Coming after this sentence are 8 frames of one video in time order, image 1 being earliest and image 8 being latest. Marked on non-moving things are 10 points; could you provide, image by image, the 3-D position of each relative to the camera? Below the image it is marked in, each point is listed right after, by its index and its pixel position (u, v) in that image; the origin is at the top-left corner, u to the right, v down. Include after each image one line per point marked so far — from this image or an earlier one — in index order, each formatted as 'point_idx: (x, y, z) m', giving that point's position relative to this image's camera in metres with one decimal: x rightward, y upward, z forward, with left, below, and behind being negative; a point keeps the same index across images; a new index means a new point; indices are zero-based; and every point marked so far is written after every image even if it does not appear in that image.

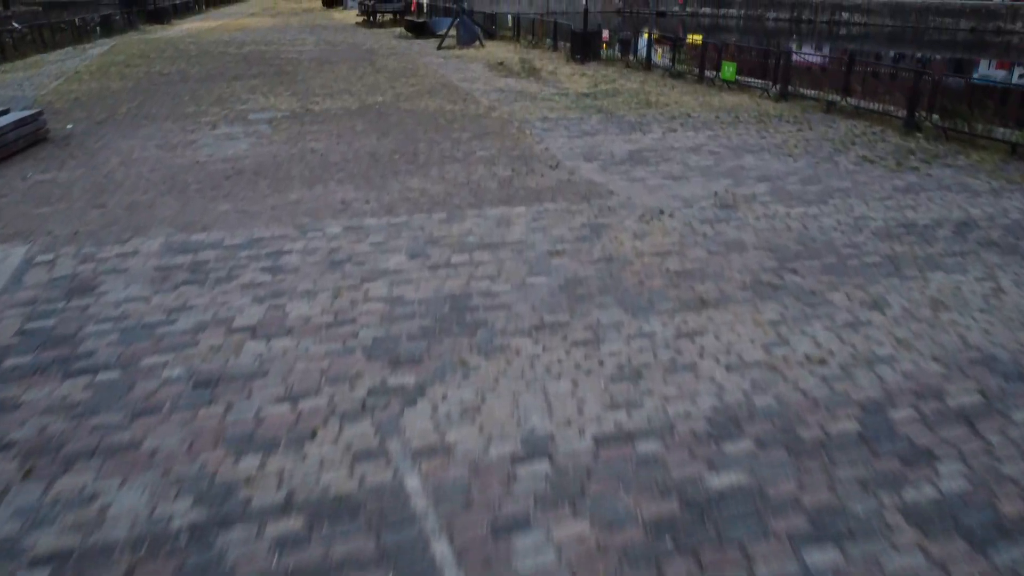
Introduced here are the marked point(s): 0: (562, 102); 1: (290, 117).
0: (+0.7, +2.7, +12.2) m
1: (-3.0, +2.3, +11.1) m
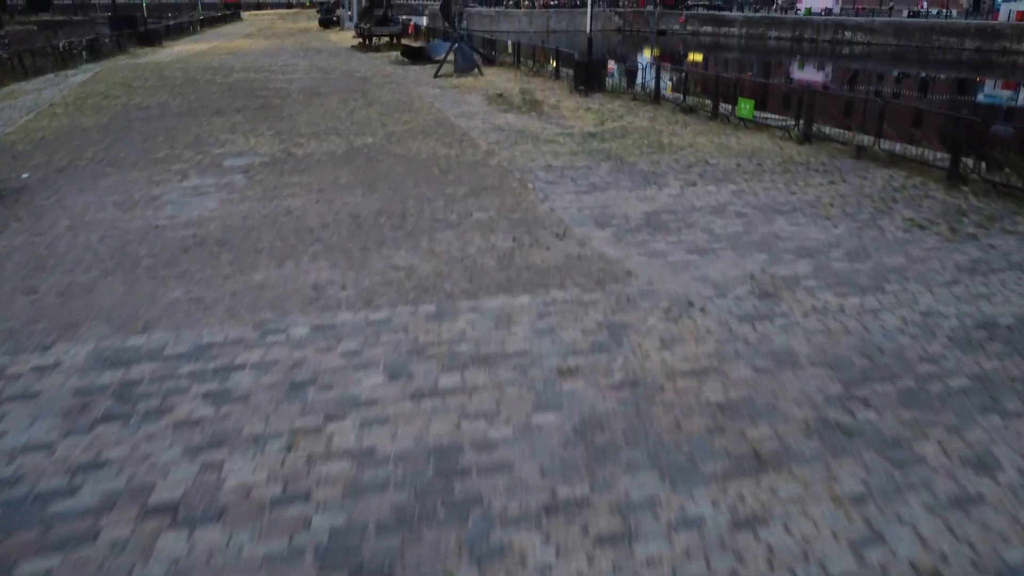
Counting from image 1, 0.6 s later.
0: (+0.7, +1.9, +11.2) m
1: (-2.9, +1.5, +10.1) m
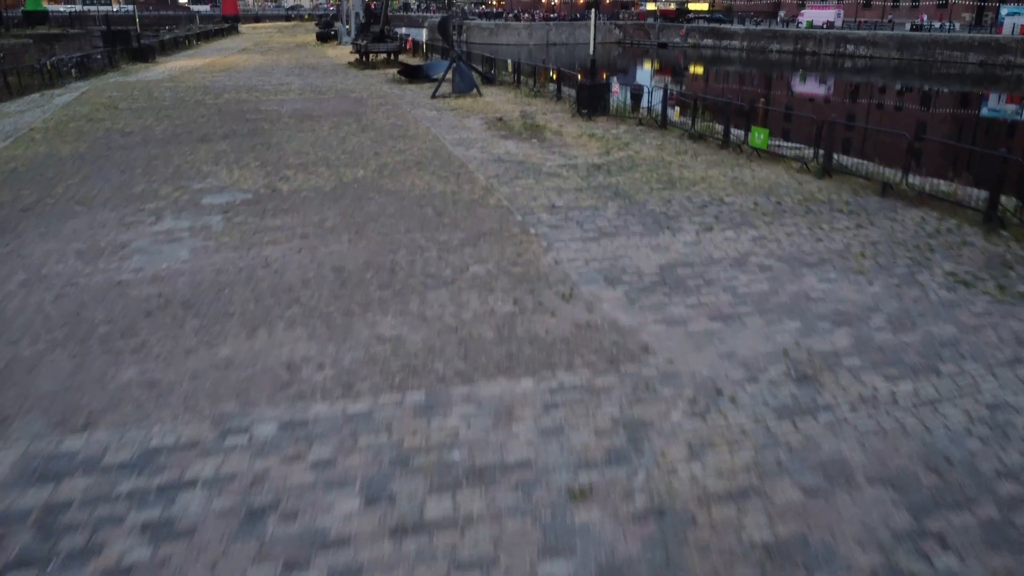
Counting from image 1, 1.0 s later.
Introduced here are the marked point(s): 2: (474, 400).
0: (+0.7, +1.4, +10.5) m
1: (-2.9, +1.0, +9.4) m
2: (-0.2, -0.6, +4.6) m
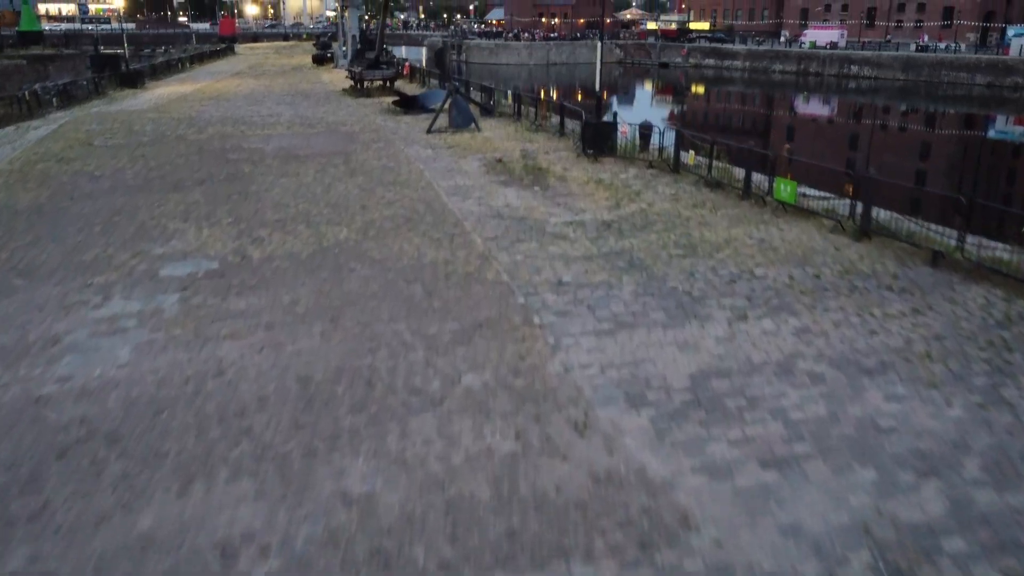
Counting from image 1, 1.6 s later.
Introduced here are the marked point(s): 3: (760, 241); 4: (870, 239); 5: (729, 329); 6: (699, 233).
0: (+0.8, +0.5, +9.3) m
1: (-2.9, +0.1, +8.2) m
2: (-0.2, -1.4, +3.4) m
3: (+2.8, +0.5, +9.5) m
4: (+4.1, +0.6, +9.5) m
5: (+1.8, -0.3, +6.7) m
6: (+2.2, +0.7, +9.8) m
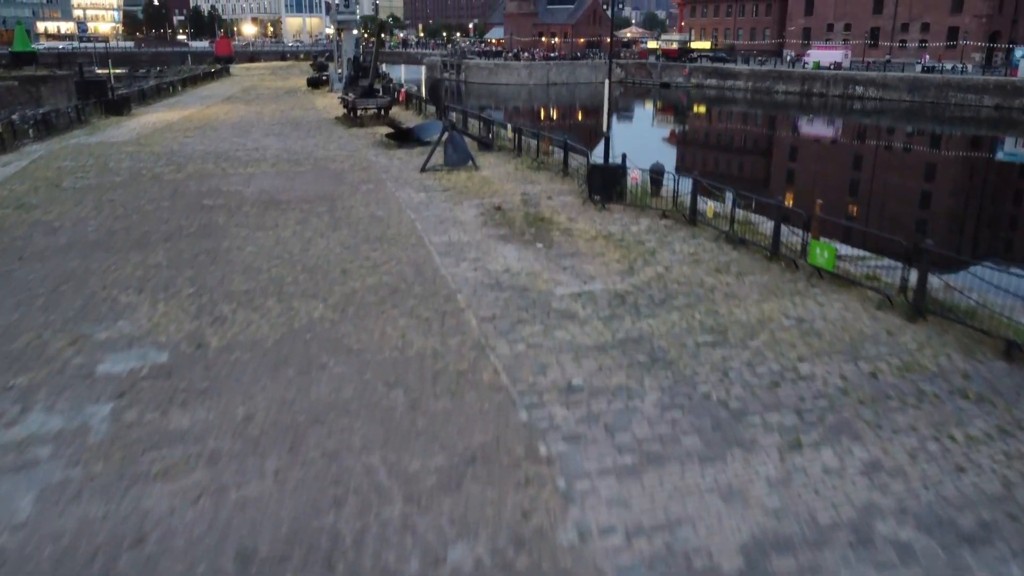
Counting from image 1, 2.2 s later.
0: (+0.8, -0.4, +8.1) m
1: (-2.9, -0.7, +7.0) m
2: (-0.2, -2.1, +2.1) m
3: (+2.9, -0.3, +8.3) m
4: (+4.1, -0.3, +8.2) m
5: (+1.8, -1.1, +5.4) m
6: (+2.2, -0.2, +8.5) m
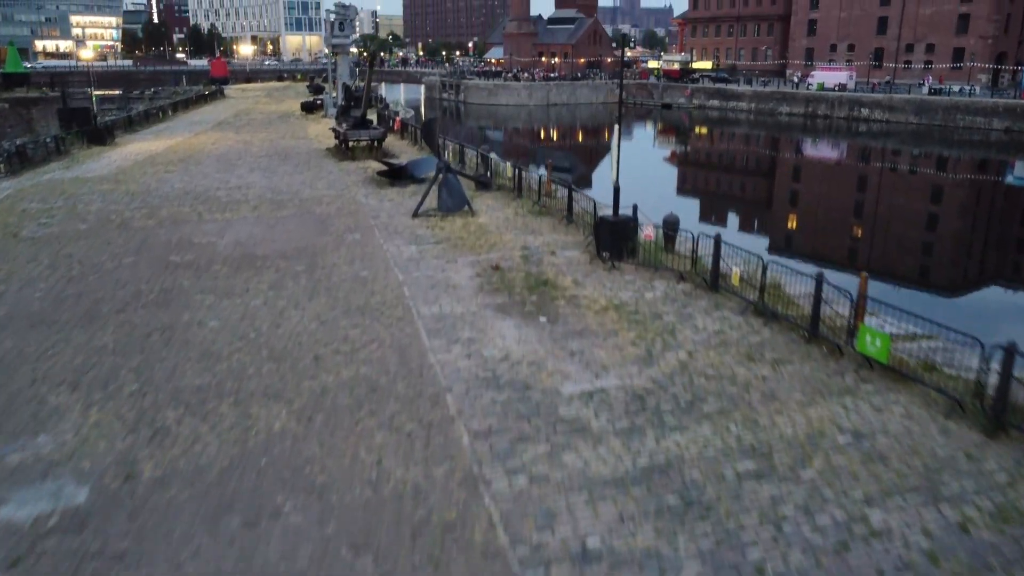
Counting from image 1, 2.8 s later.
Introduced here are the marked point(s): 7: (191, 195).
0: (+0.8, -1.2, +6.7) m
1: (-2.9, -1.6, +5.6) m
2: (-0.2, -2.9, +0.7) m
3: (+2.8, -1.2, +6.9) m
4: (+4.1, -1.2, +6.8) m
5: (+1.8, -2.0, +4.0) m
6: (+2.2, -1.1, +7.1) m
7: (-7.2, +2.1, +18.6) m
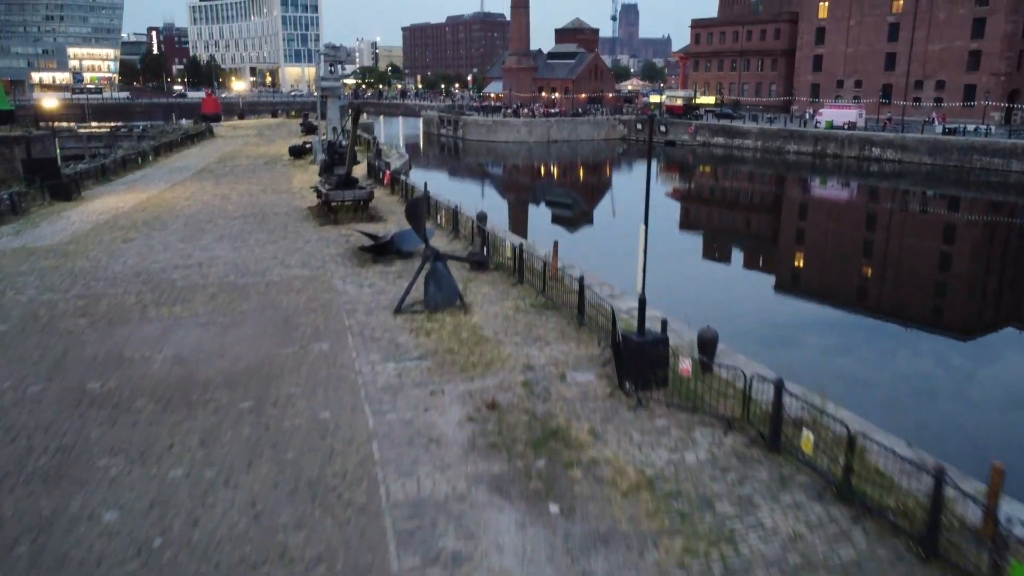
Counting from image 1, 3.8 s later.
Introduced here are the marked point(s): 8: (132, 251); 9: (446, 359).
0: (+0.8, -2.7, +4.1) m
1: (-2.9, -3.1, +3.0) m
2: (-0.2, -4.2, -1.9) m
3: (+2.9, -2.7, +4.3) m
4: (+4.1, -2.7, +4.3) m
5: (+1.8, -3.4, +1.4) m
6: (+2.2, -2.6, +4.6) m
7: (-7.2, +0.2, +16.1) m
8: (-8.6, +0.9, +19.0) m
9: (-0.9, -0.9, +11.6) m
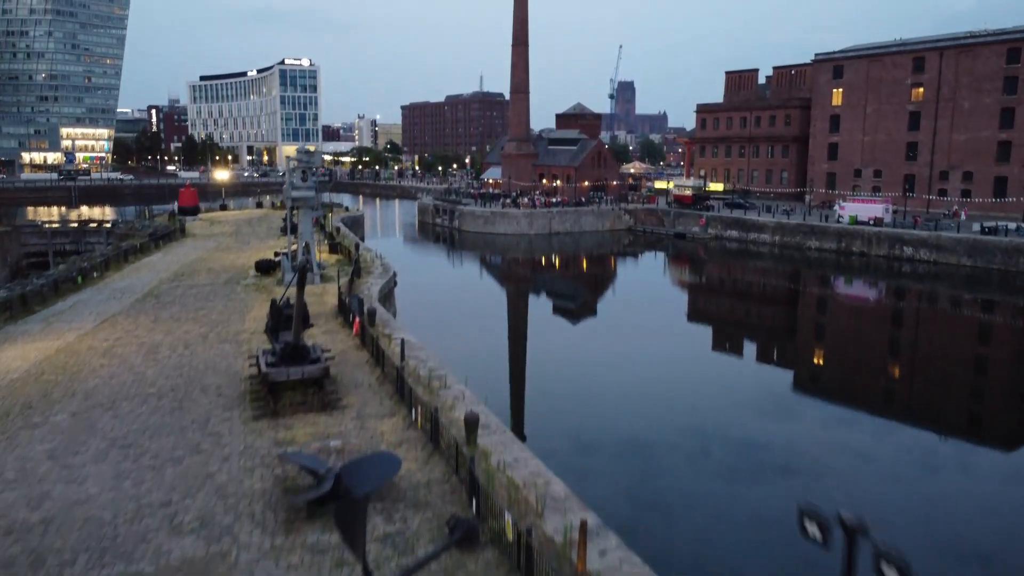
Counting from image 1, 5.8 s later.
0: (+0.8, -5.4, -1.9) m
1: (-2.9, -5.6, -3.1) m
2: (-0.1, -6.4, -8.0) m
3: (+2.9, -5.4, -1.7) m
4: (+4.1, -5.4, -1.7) m
5: (+1.8, -5.8, -4.6) m
6: (+2.3, -5.4, -1.4) m
7: (-7.1, -3.5, +10.3) m
8: (-8.6, -3.1, +13.2) m
9: (-0.9, -4.2, +5.7) m
